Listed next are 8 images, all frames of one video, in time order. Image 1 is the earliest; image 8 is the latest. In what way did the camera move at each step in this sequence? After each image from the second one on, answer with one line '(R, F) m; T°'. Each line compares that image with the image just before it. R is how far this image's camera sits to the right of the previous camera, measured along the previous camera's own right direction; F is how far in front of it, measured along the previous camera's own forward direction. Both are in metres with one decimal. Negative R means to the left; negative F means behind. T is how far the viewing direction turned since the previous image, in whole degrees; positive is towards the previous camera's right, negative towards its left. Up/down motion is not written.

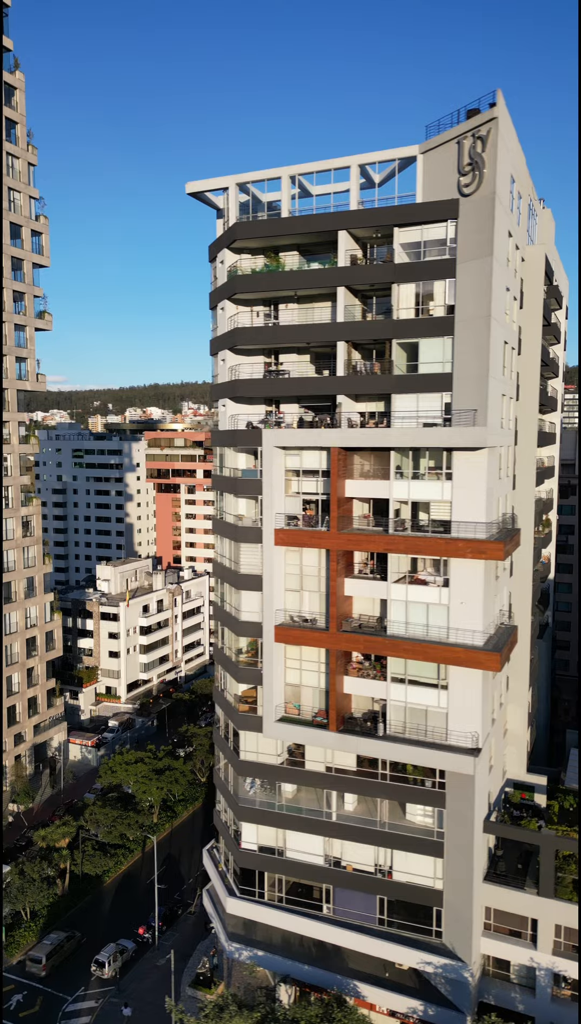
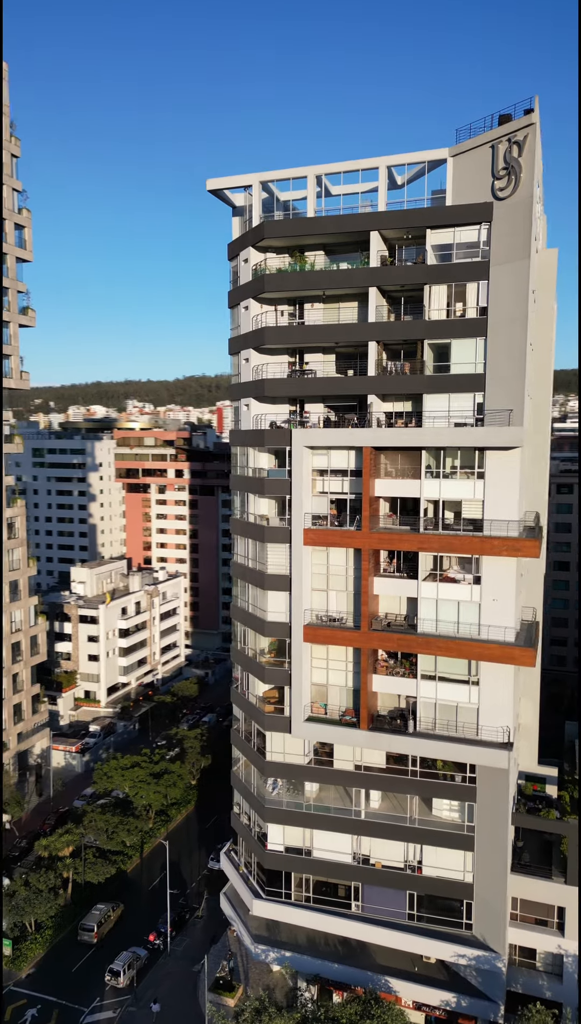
(+4.3, +0.9) m; -9°
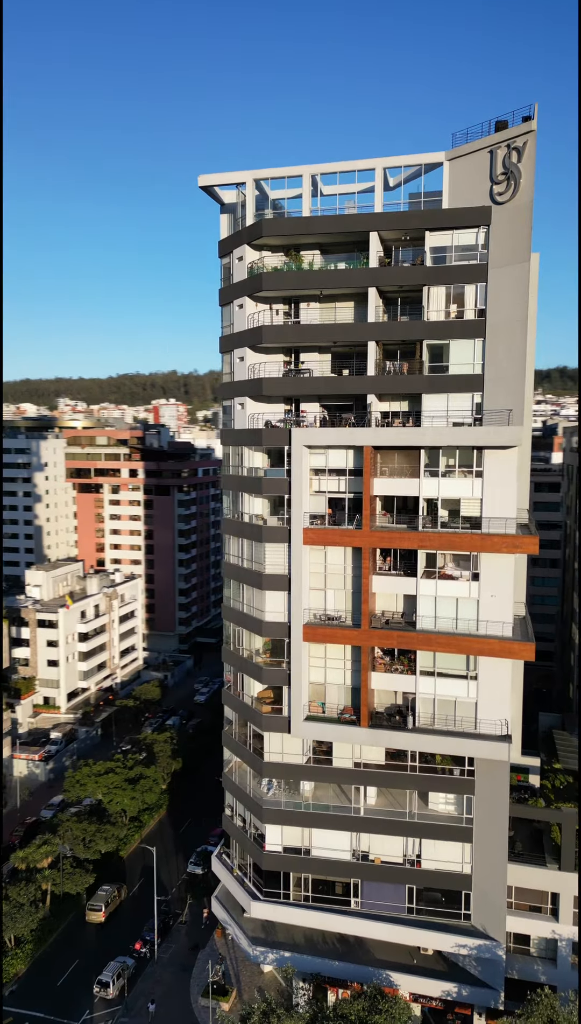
(-2.4, +0.2) m; +5°
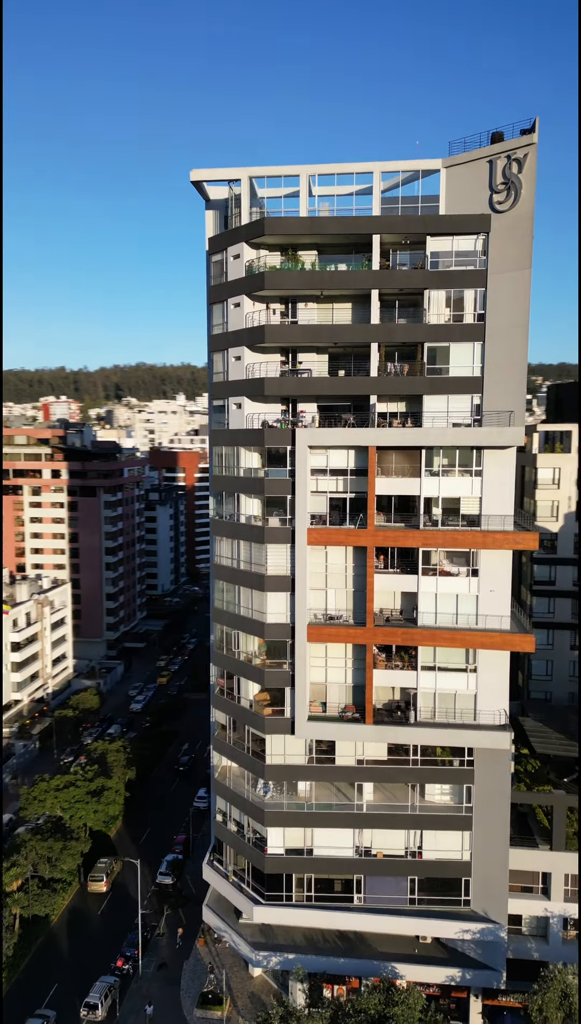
(-4.1, +0.4) m; +8°
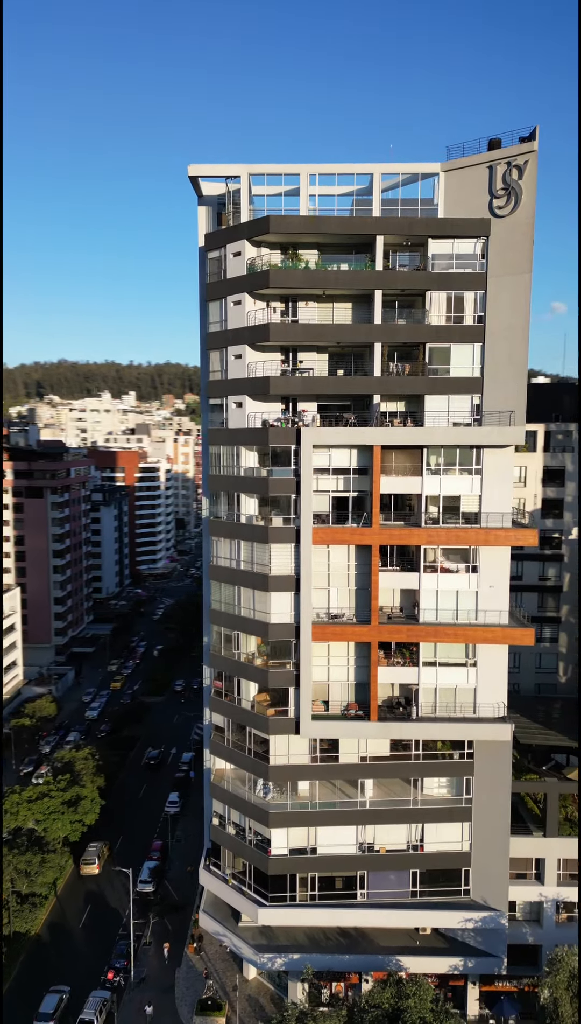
(-2.9, +0.2) m; +5°
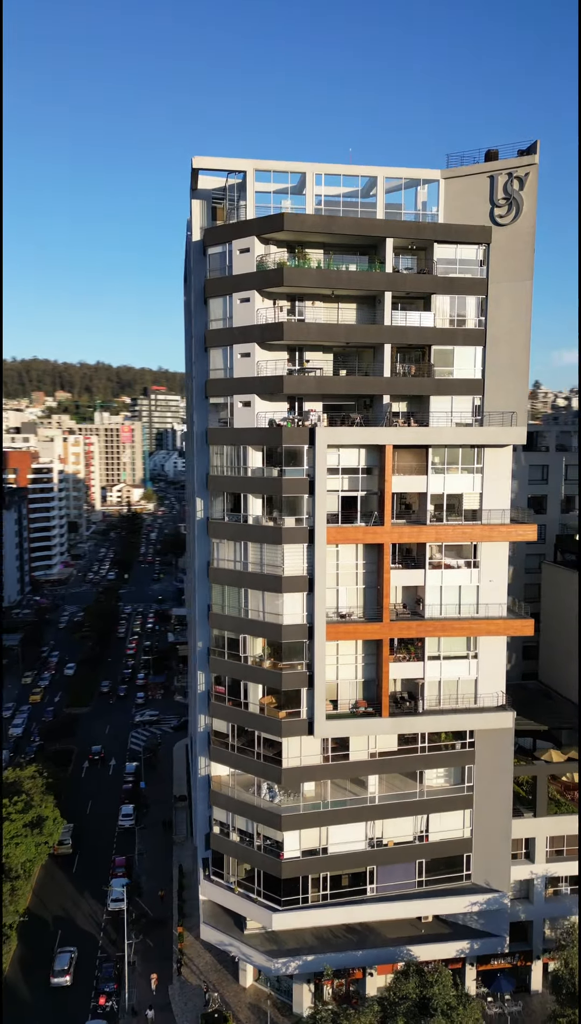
(-5.1, +0.6) m; +9°
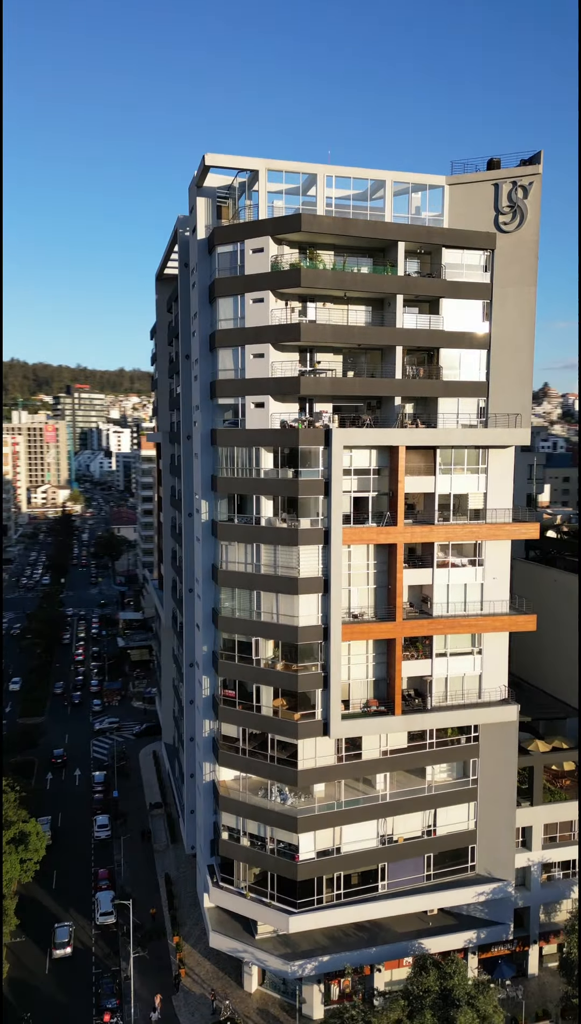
(-3.4, +0.2) m; +5°
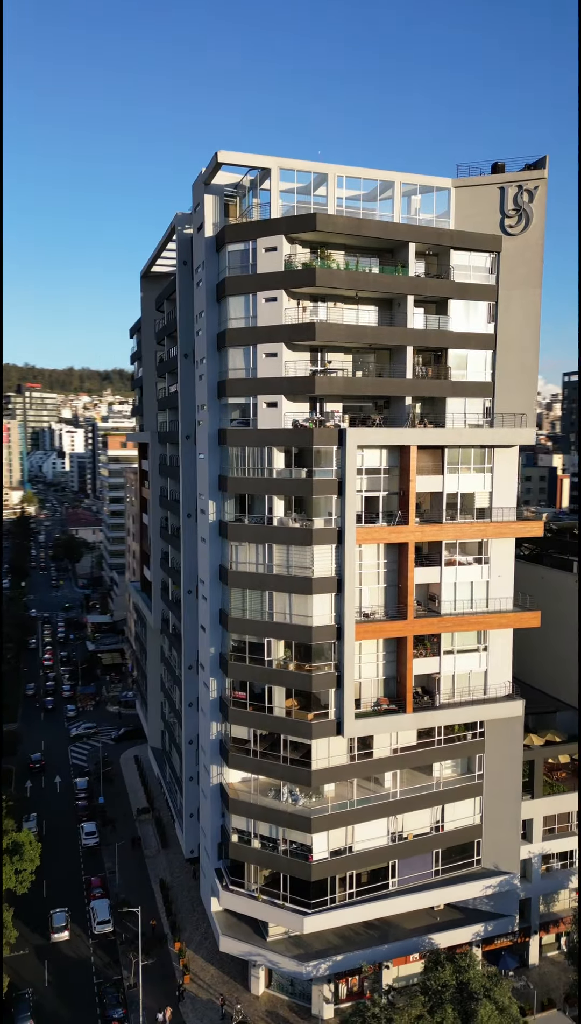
(-2.3, +0.1) m; +3°
